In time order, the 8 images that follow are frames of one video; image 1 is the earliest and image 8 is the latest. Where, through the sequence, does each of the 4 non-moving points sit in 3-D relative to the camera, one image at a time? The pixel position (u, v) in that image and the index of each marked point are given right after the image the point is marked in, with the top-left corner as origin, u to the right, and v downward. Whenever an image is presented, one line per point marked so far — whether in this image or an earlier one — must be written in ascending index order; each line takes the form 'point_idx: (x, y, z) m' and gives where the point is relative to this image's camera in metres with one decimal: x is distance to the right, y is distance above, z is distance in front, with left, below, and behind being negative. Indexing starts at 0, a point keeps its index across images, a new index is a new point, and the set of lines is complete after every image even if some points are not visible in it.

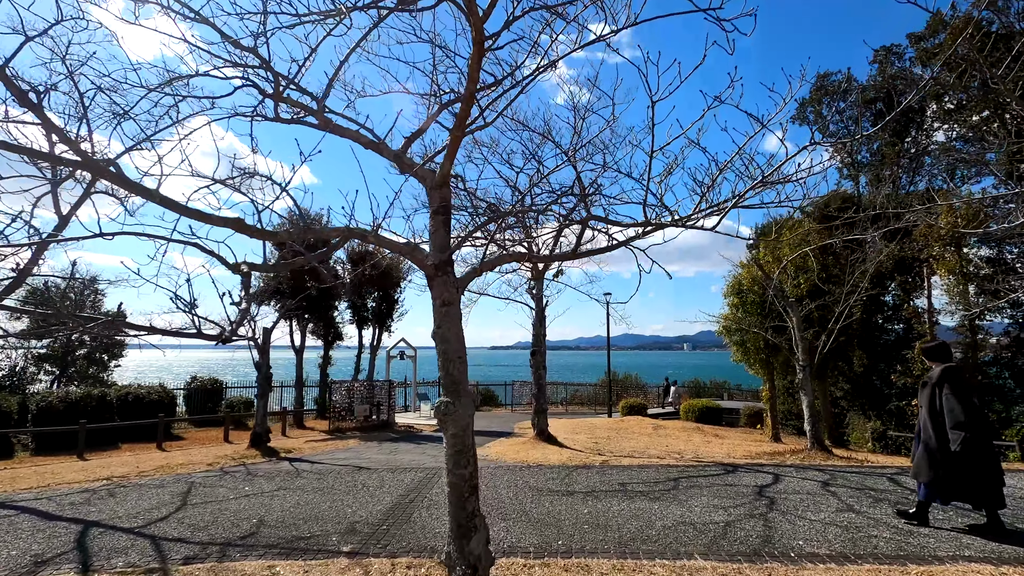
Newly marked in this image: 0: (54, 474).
0: (-8.0, -3.3, +9.4) m
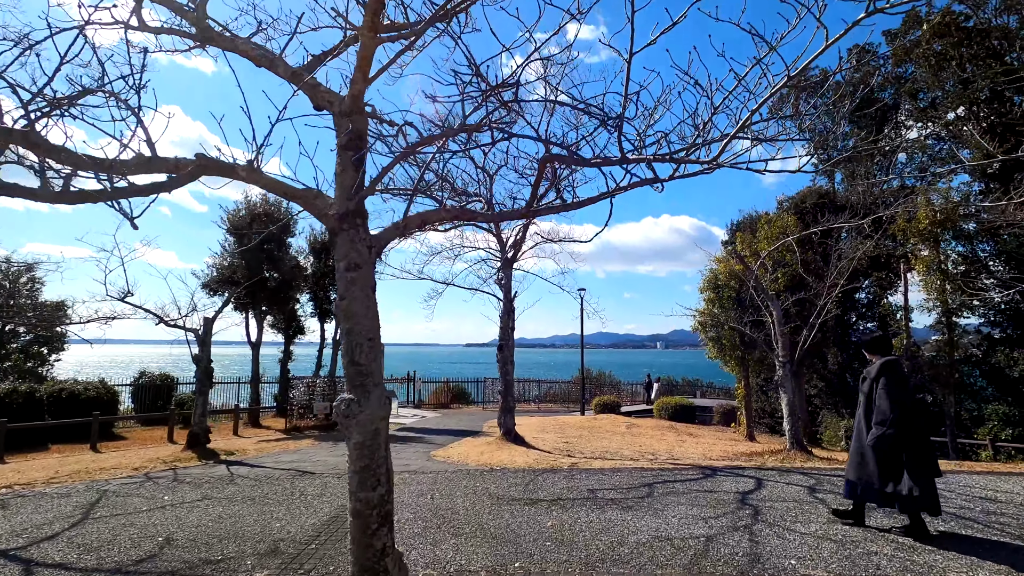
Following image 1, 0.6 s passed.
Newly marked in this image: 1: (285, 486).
0: (-8.6, -3.0, +8.3) m
1: (-2.9, -2.5, +6.7) m
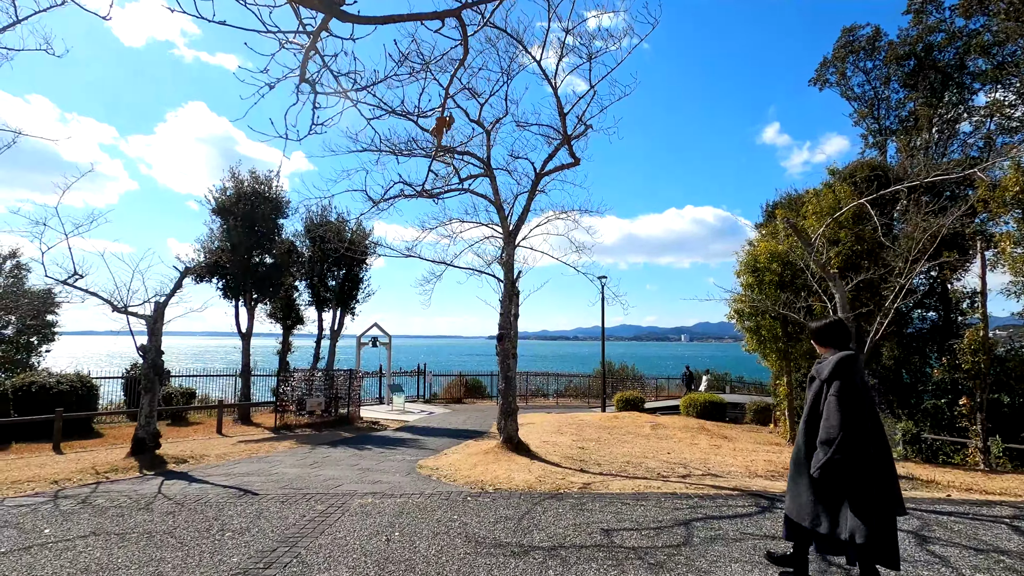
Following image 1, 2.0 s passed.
0: (-8.6, -2.7, +7.1) m
1: (-3.0, -2.2, +5.2) m
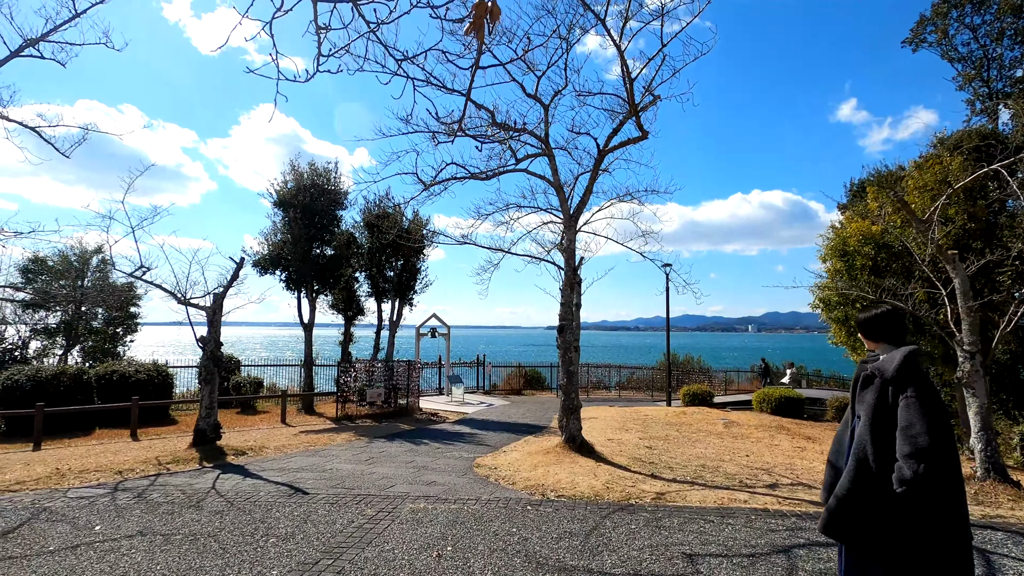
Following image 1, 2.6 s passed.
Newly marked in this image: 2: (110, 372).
0: (-7.8, -2.6, +7.4) m
1: (-2.4, -2.1, +4.9) m
2: (-10.0, -2.1, +13.4) m
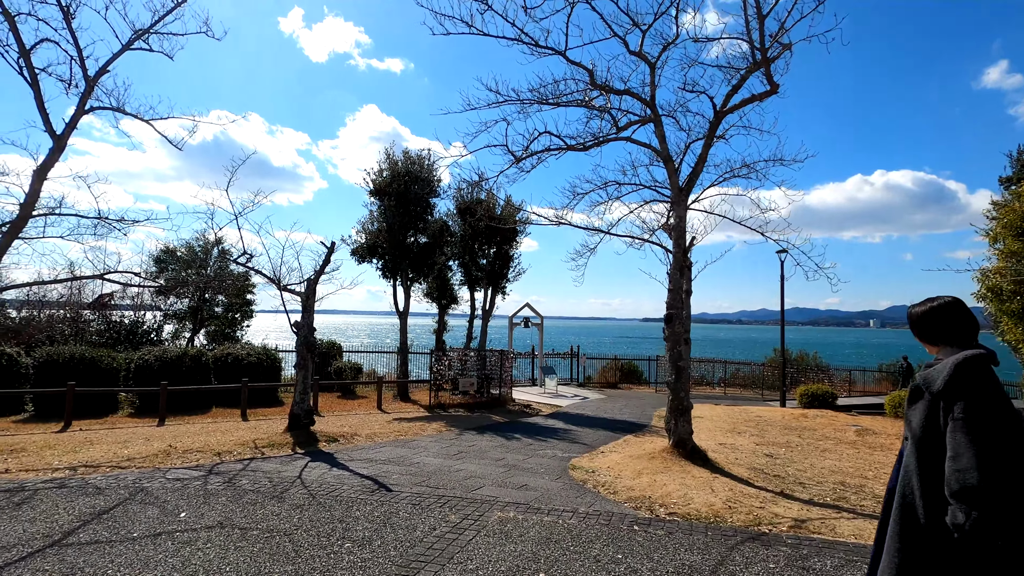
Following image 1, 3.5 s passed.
0: (-6.4, -2.4, +8.0) m
1: (-1.5, -1.9, +4.6) m
2: (-7.6, -1.8, +14.2) m
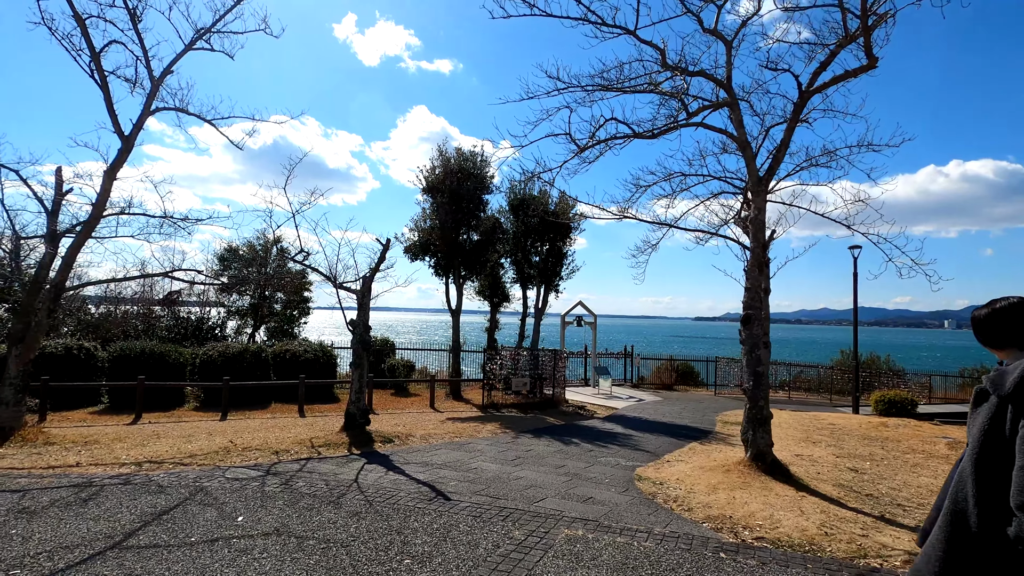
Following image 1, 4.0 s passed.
0: (-5.6, -2.4, +8.2) m
1: (-1.0, -1.9, +4.4) m
2: (-6.2, -1.7, +14.5) m
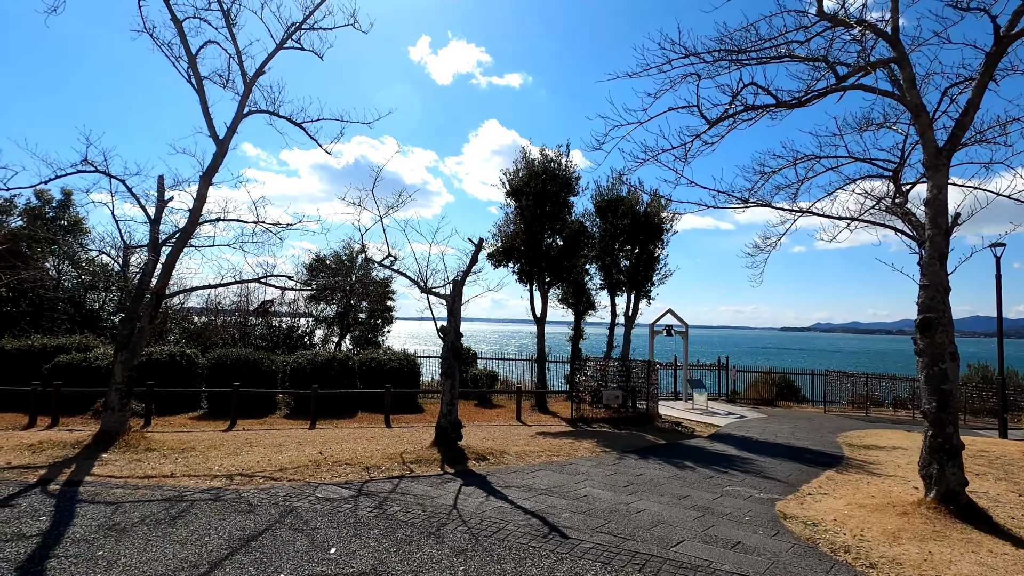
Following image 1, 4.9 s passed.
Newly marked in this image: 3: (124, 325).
0: (-4.1, -2.5, +8.0) m
1: (0.0, -1.9, +3.6) m
2: (-3.8, -1.9, +14.4) m
3: (-6.1, -0.6, +8.4) m
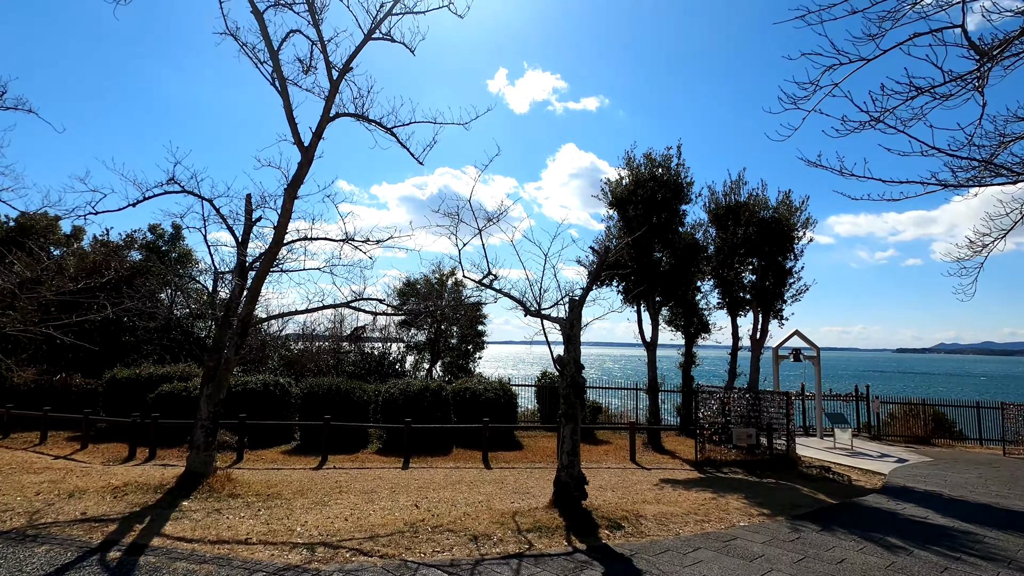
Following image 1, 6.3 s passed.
0: (-2.4, -2.8, +7.0) m
1: (+0.9, -2.0, +2.1) m
2: (-1.2, -2.5, +13.2) m
3: (-4.4, -1.0, +7.8) m
